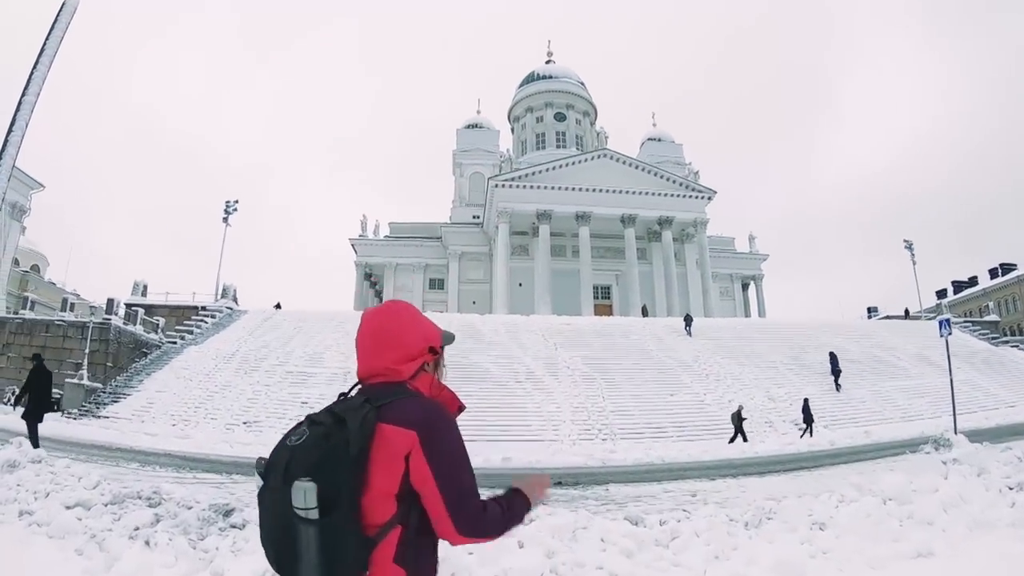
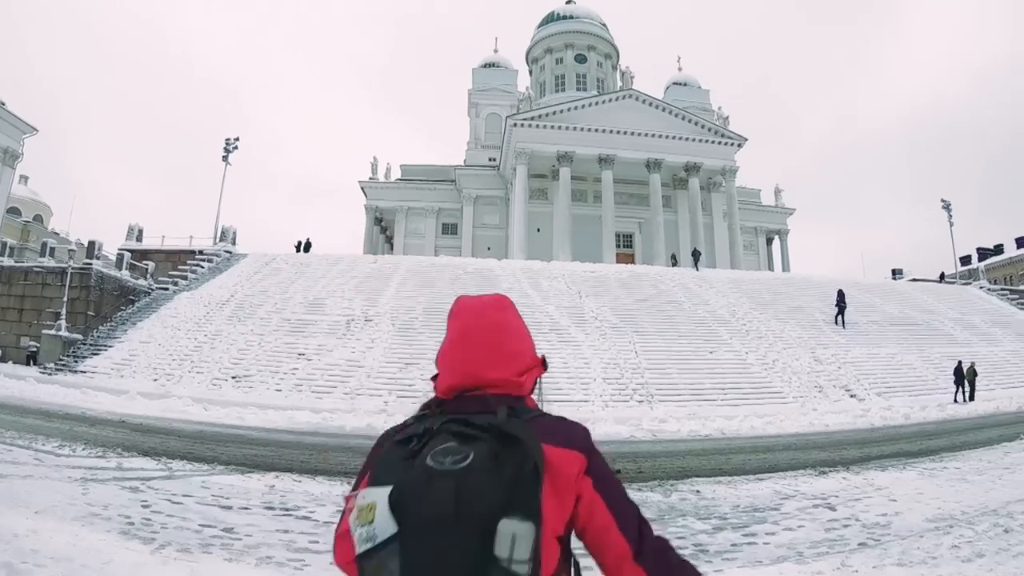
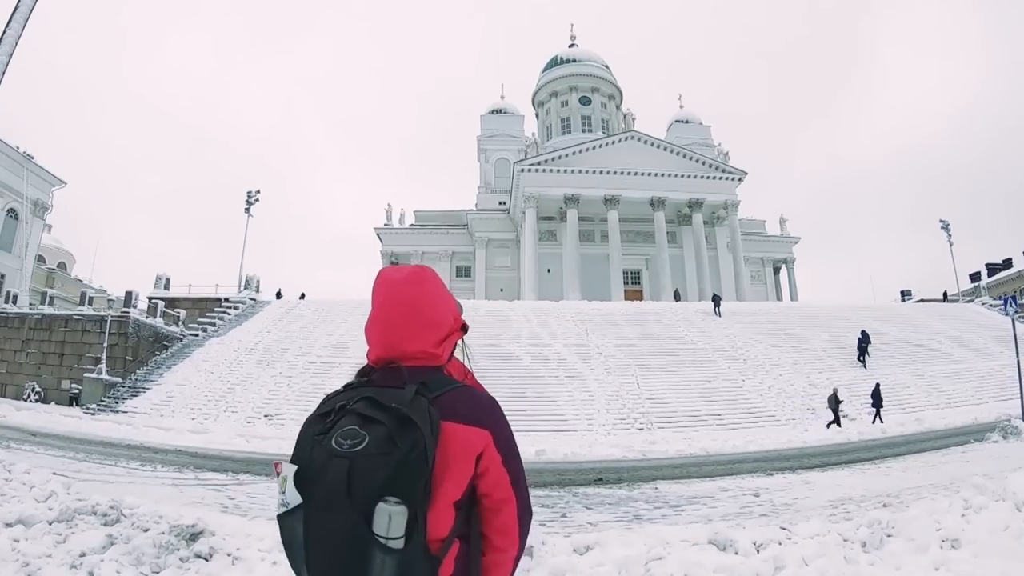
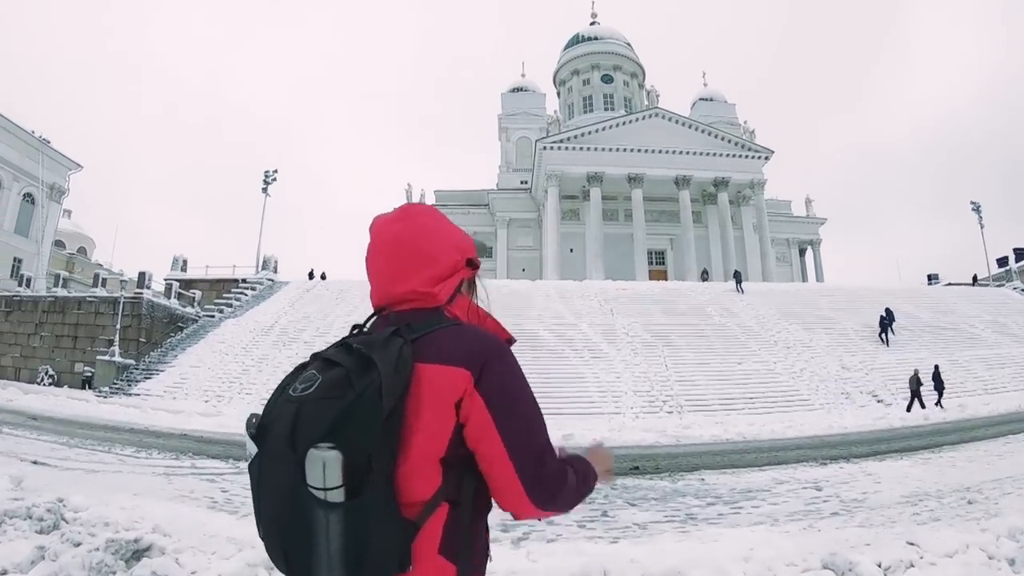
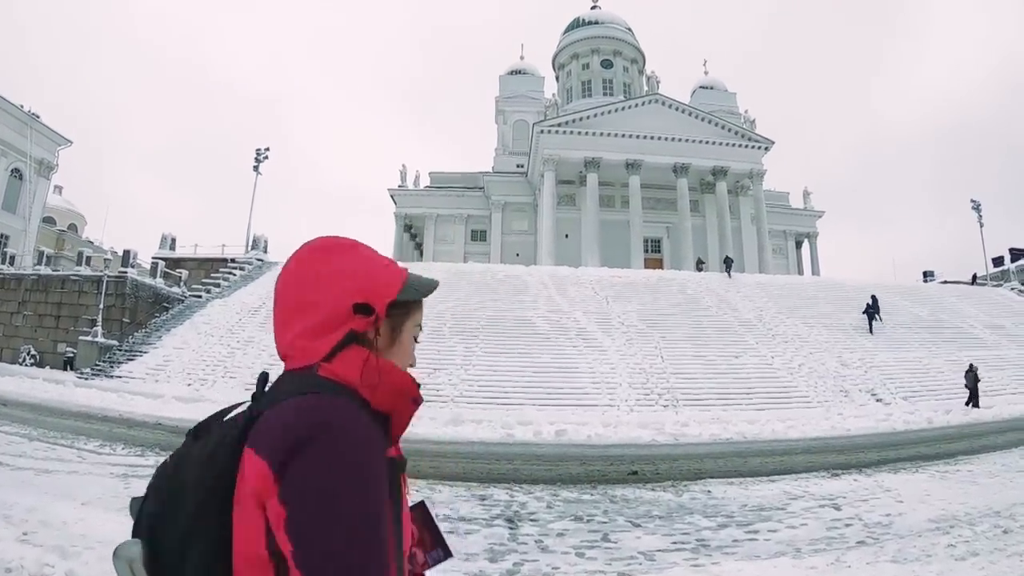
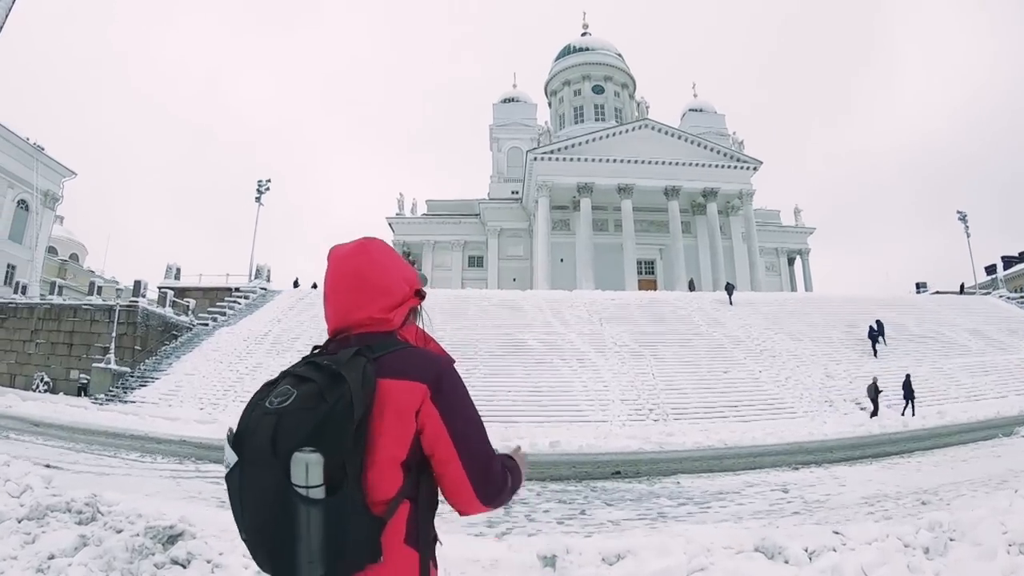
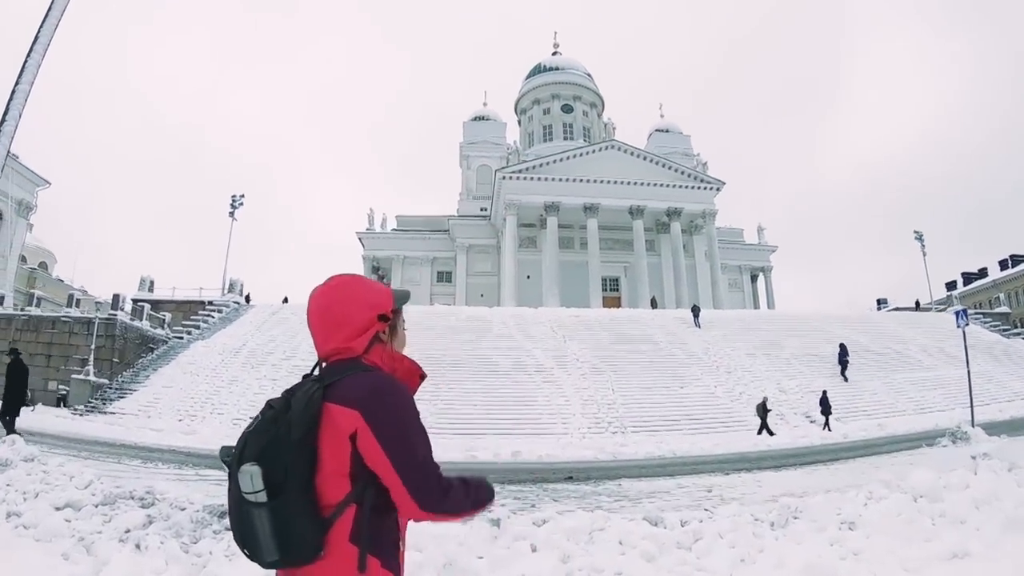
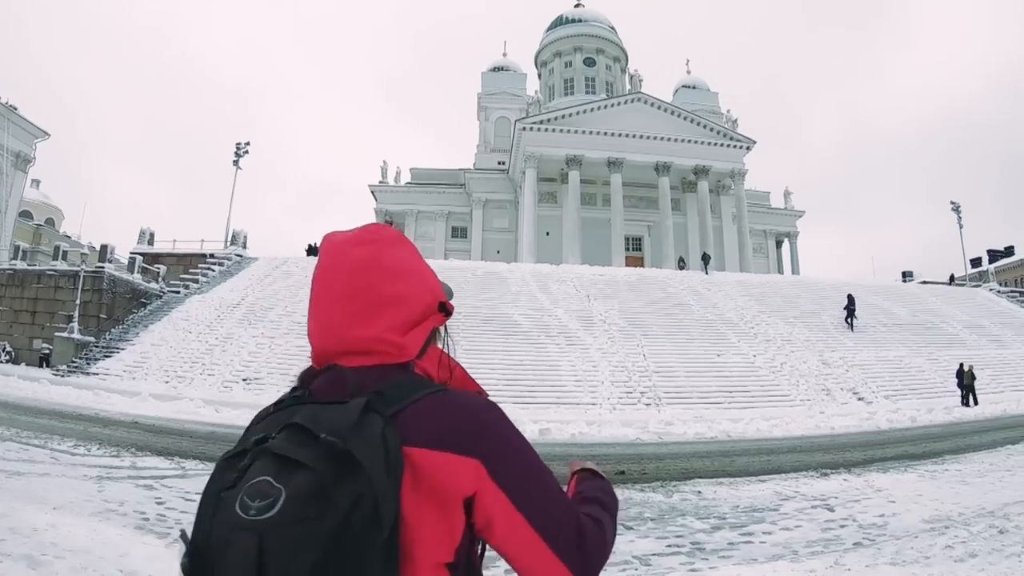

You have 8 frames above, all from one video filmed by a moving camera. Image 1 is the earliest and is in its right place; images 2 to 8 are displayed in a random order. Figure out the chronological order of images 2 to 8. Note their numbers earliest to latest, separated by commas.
7, 3, 6, 4, 5, 8, 2
